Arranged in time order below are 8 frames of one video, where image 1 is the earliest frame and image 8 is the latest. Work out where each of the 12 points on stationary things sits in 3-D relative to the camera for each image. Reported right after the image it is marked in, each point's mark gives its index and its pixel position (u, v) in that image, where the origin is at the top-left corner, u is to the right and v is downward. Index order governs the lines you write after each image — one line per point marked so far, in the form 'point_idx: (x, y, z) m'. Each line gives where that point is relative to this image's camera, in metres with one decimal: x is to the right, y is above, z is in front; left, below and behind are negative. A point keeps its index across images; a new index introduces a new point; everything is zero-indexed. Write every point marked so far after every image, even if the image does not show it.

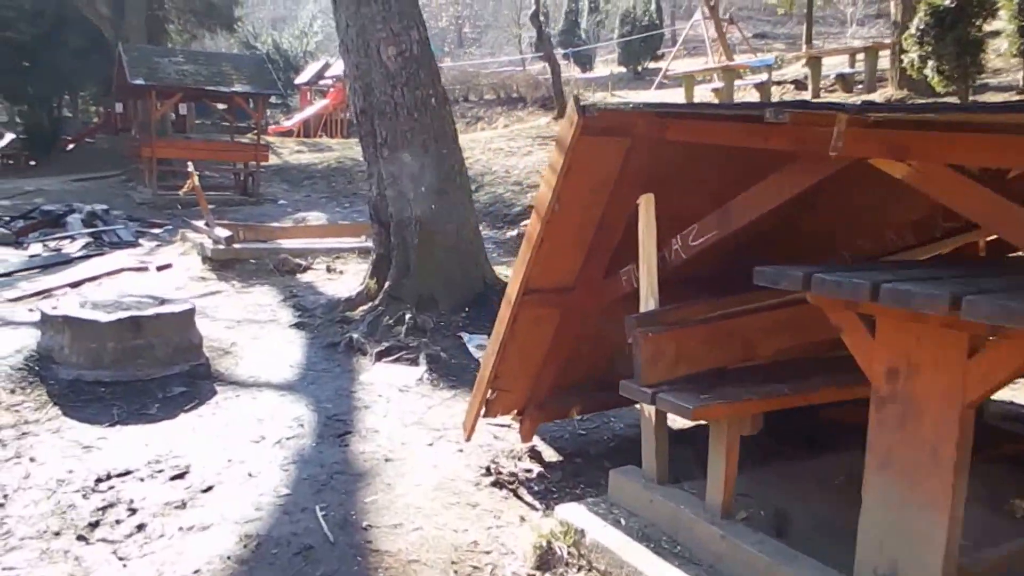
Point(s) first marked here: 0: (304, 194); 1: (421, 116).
0: (-4.9, +2.3, +19.7) m
1: (-0.8, +1.6, +7.7) m
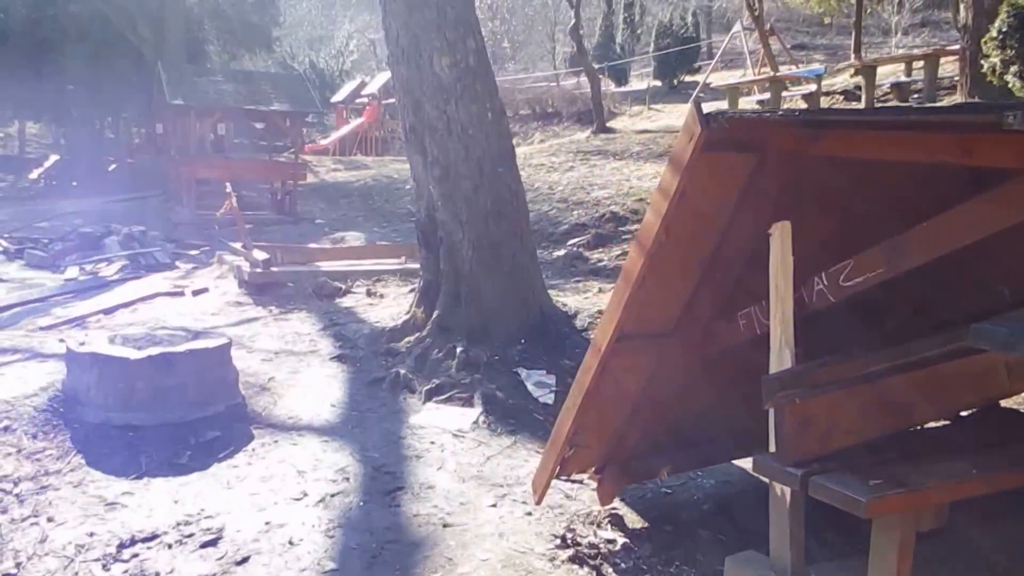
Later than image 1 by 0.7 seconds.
0: (-3.9, +1.8, +19.3) m
1: (-0.3, +1.3, +7.1) m
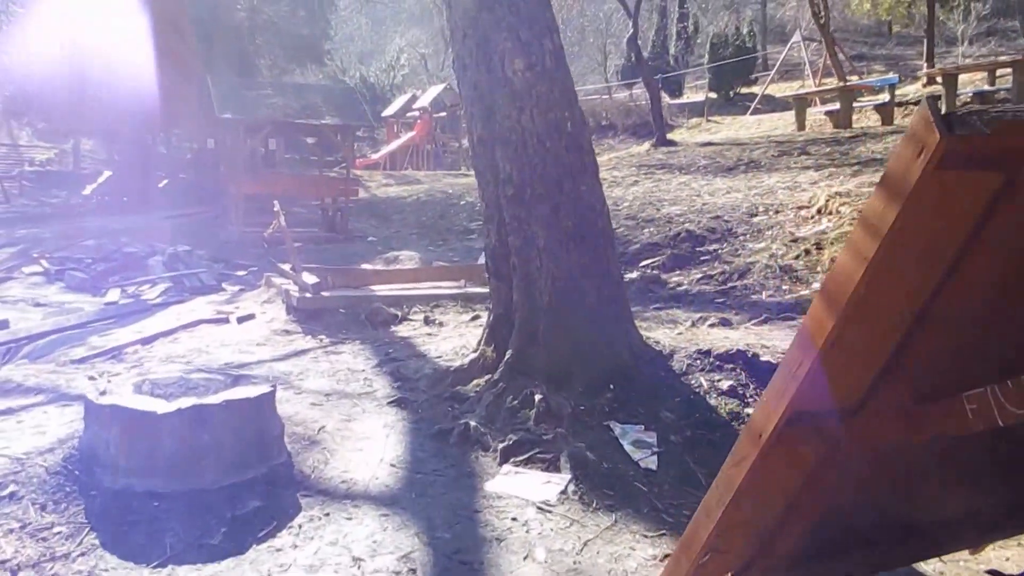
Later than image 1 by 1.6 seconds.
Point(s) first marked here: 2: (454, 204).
0: (-2.6, +1.3, +18.4) m
1: (+0.3, +1.0, +6.1) m
2: (-1.3, +2.0, +19.5) m
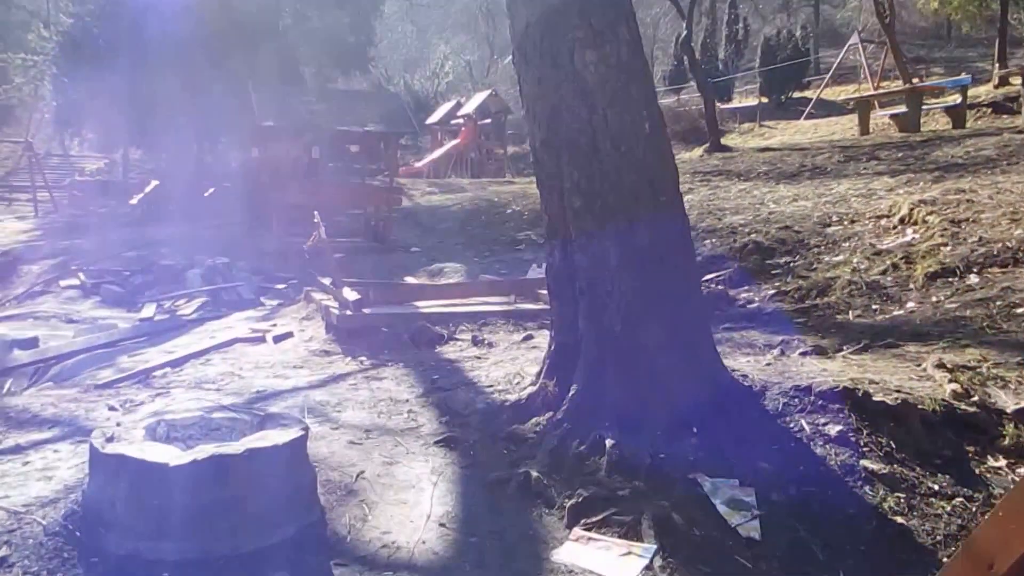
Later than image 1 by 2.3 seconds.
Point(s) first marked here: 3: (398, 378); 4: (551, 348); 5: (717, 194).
0: (-1.5, +1.0, +17.7) m
1: (+0.7, +0.9, +5.3) m
2: (-0.2, +1.7, +18.7) m
3: (-1.0, -0.8, +7.6) m
4: (+0.3, -0.4, +5.9) m
5: (+4.2, +1.9, +17.0) m
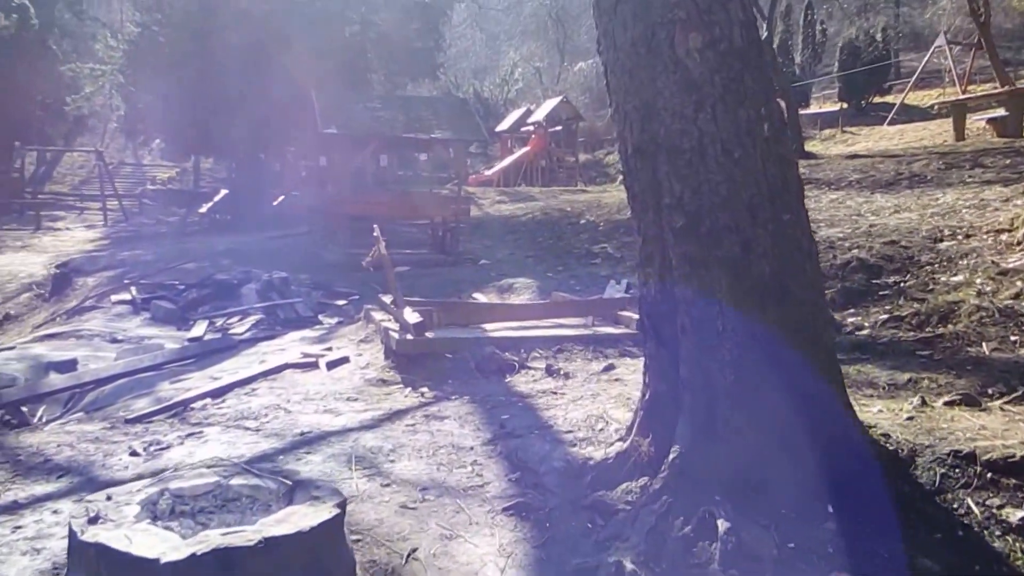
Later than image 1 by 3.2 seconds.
0: (-0.1, +0.7, +16.8) m
1: (+1.2, +0.7, +4.2) m
2: (+1.3, +1.4, +17.7) m
3: (-0.4, -1.0, +6.7) m
4: (+0.8, -0.6, +4.8) m
5: (+5.6, +1.5, +15.7) m
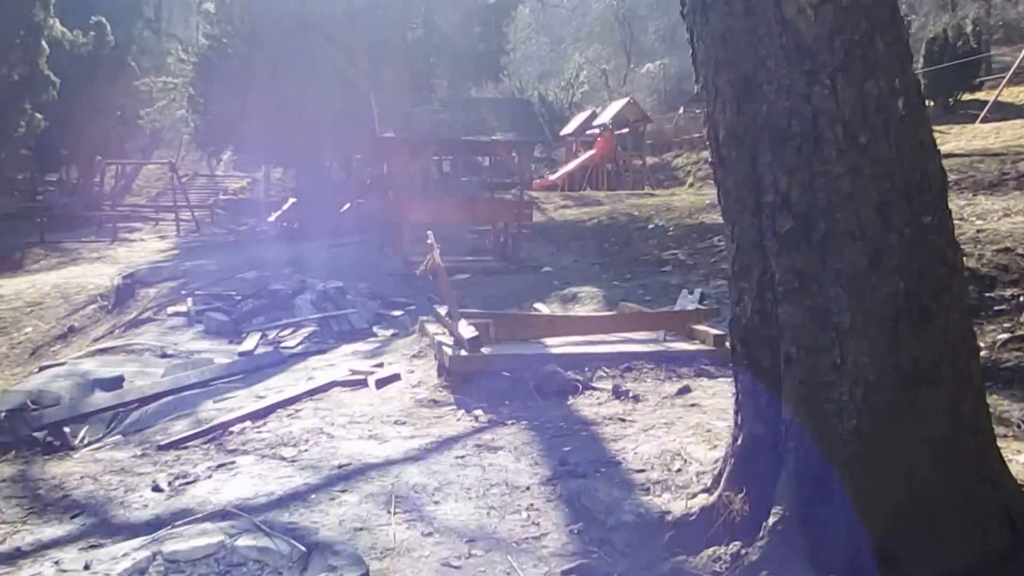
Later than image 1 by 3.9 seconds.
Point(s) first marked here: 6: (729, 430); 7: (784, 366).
0: (+1.2, +0.6, +16.0) m
1: (+1.4, +0.6, +3.3) m
2: (+2.6, +1.2, +16.8) m
3: (0.0, -1.1, +6.0) m
4: (+1.1, -0.7, +4.0) m
5: (+6.7, +1.4, +14.4) m
6: (+1.5, -1.0, +5.9) m
7: (+1.2, -0.3, +3.7) m
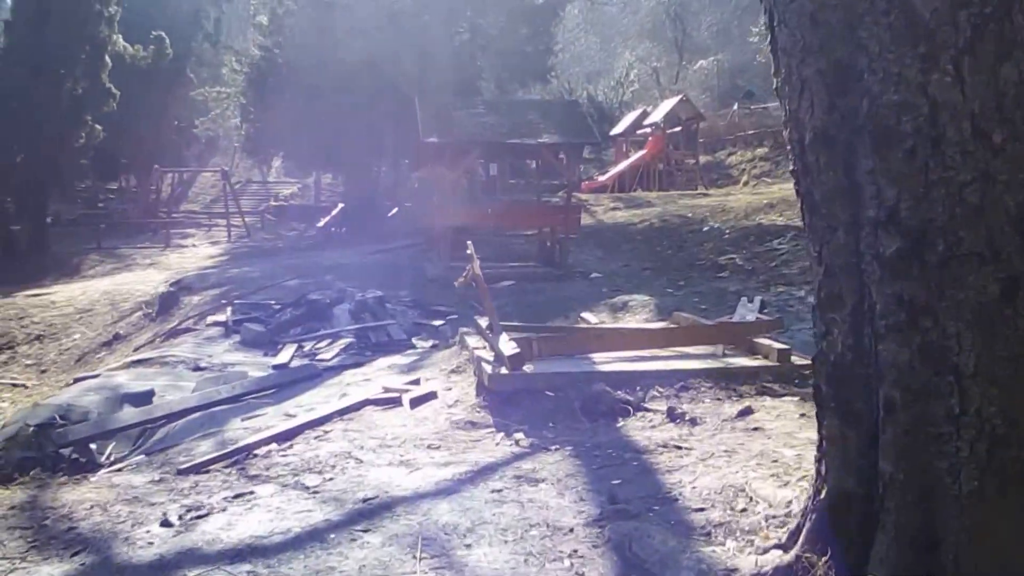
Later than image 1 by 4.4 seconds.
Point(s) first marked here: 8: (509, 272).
0: (+2.0, +0.4, +15.4) m
1: (+1.5, +0.5, +2.7) m
2: (+3.5, +1.1, +16.1) m
3: (+0.3, -1.2, +5.4) m
4: (+1.2, -0.8, +3.4) m
5: (+7.5, +1.3, +13.5) m
6: (+1.8, -1.1, +5.2) m
7: (+1.3, -0.4, +3.0) m
8: (0.0, +0.2, +15.0) m
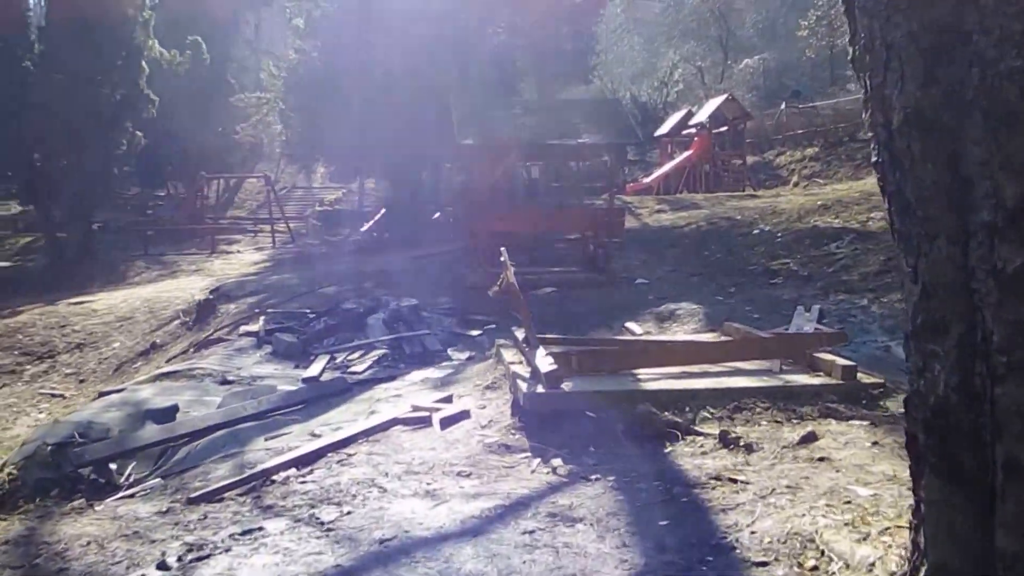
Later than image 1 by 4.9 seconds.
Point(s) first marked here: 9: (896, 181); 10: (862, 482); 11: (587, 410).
0: (+2.8, +0.3, +14.7) m
1: (+1.6, +0.4, +2.1) m
2: (+4.3, +1.0, +15.3) m
3: (+0.5, -1.3, +4.8) m
4: (+1.3, -0.9, +2.8) m
5: (+8.1, +1.3, +12.5) m
6: (+2.0, -1.2, +4.5) m
7: (+1.4, -0.5, +2.4) m
8: (+0.7, +0.1, +14.4) m
9: (+1.1, +0.3, +2.6) m
10: (+2.1, -1.1, +4.9) m
11: (+0.6, -1.0, +6.6) m
